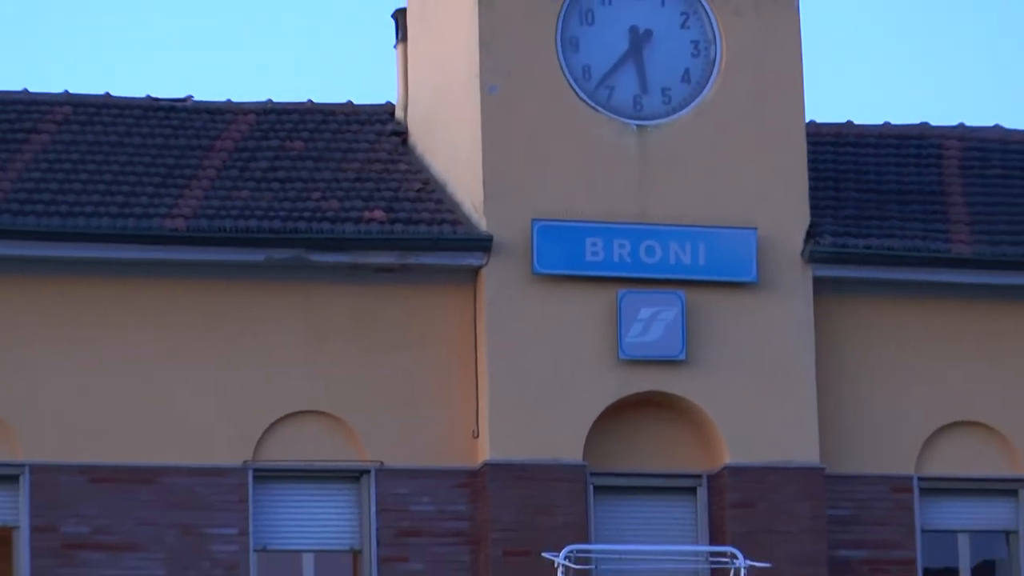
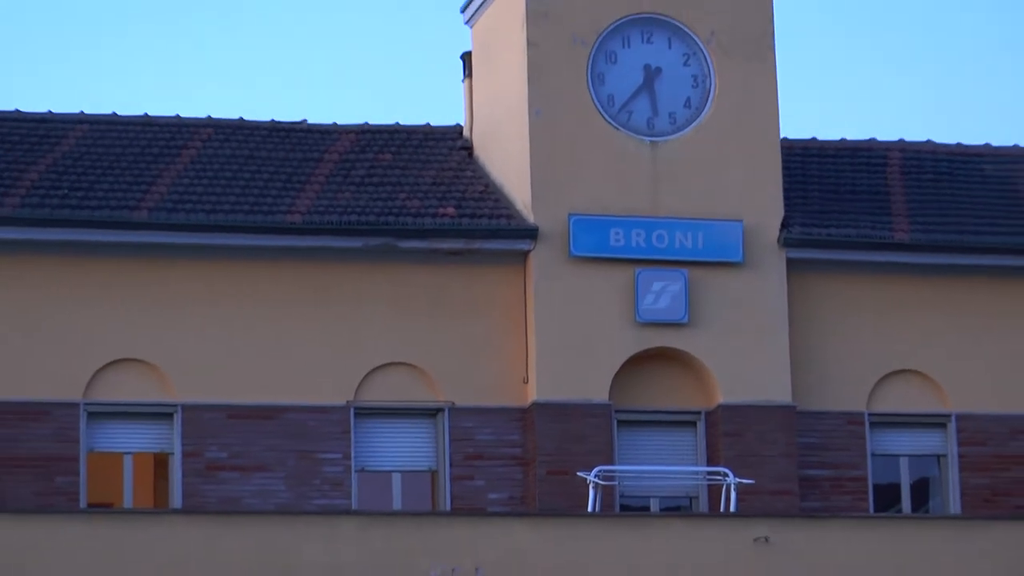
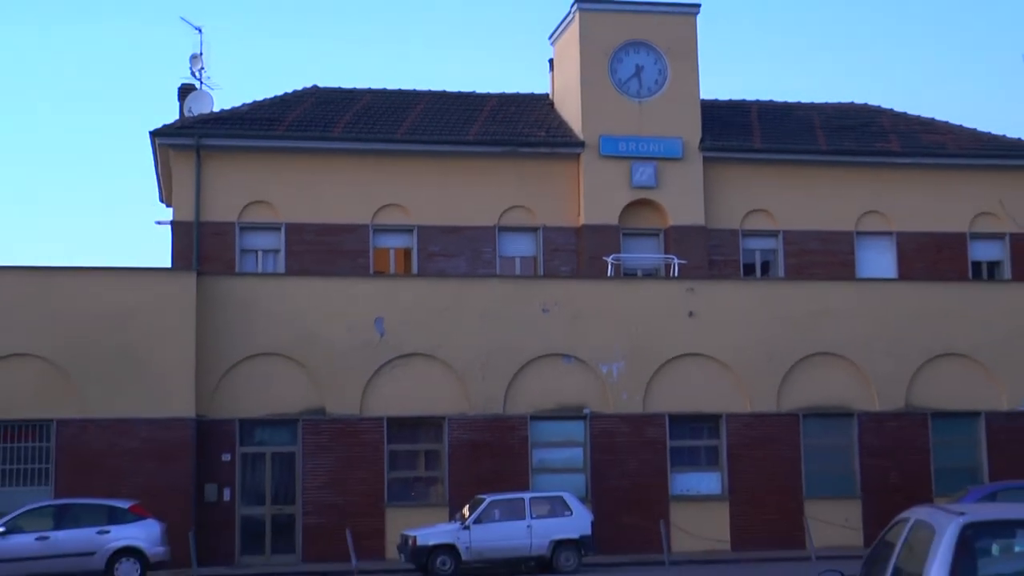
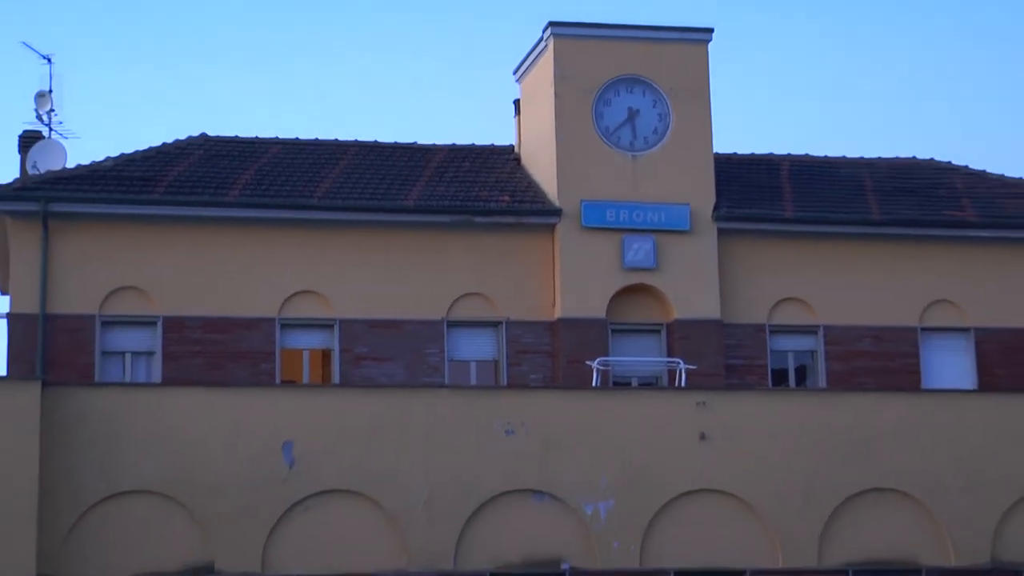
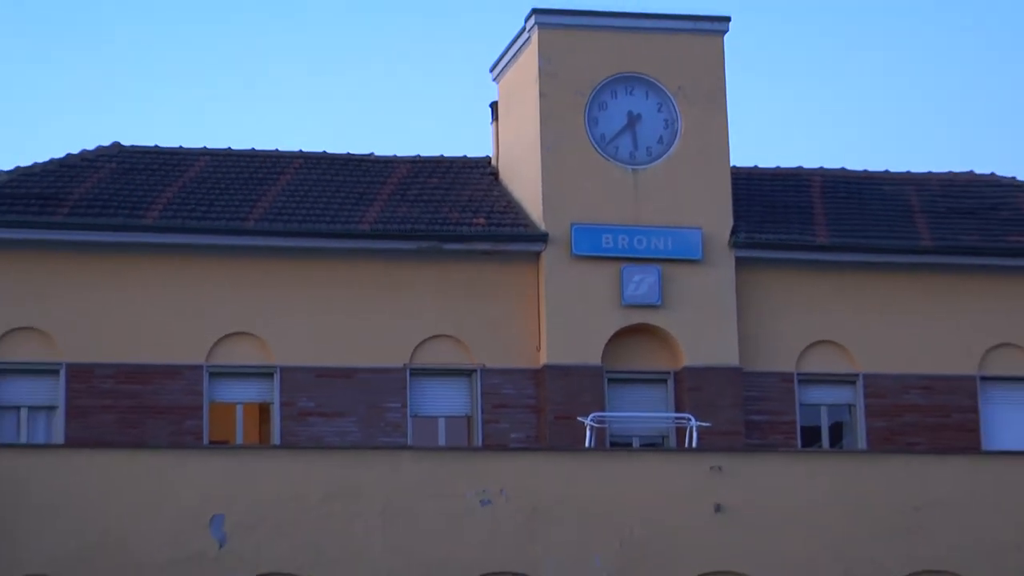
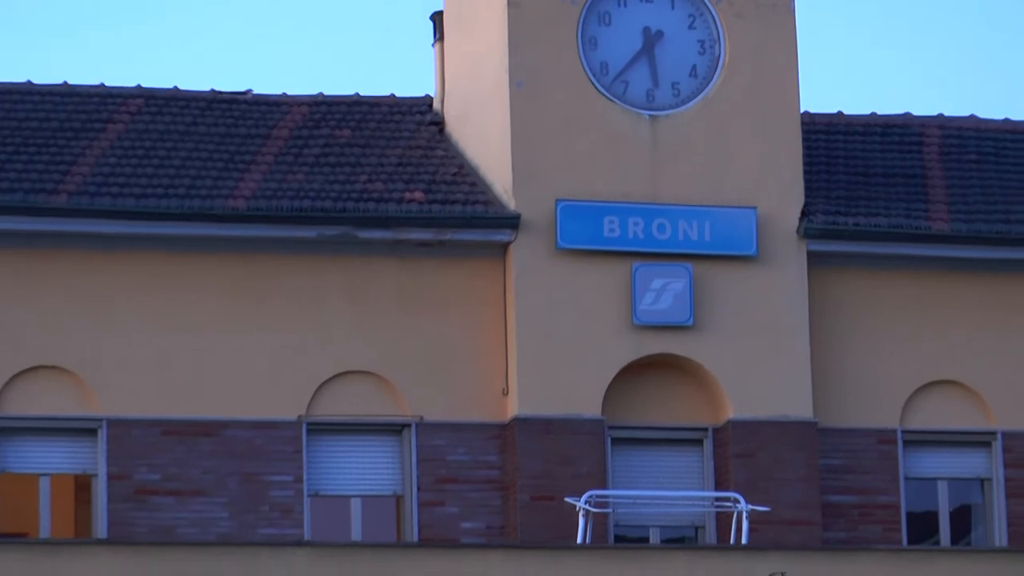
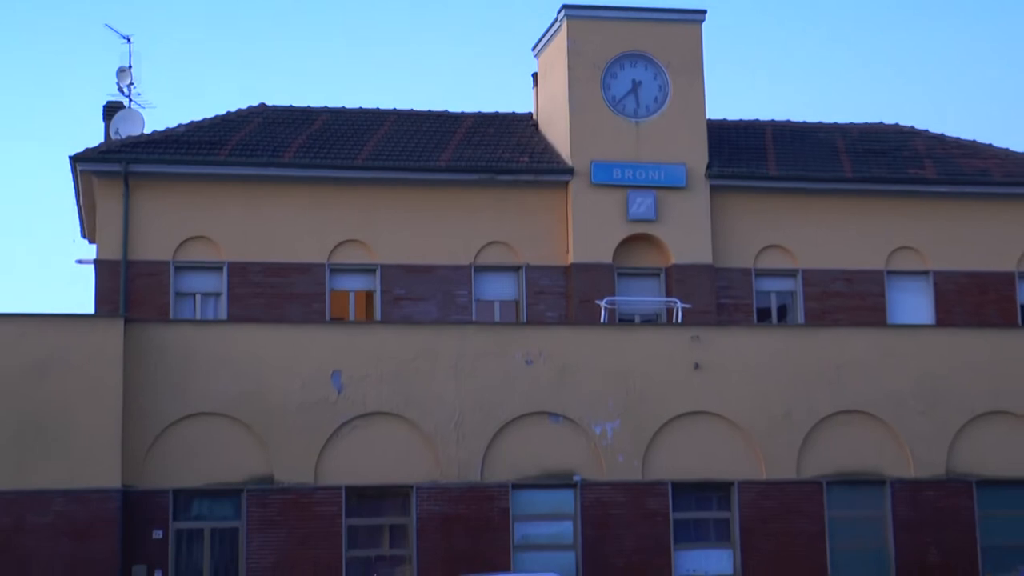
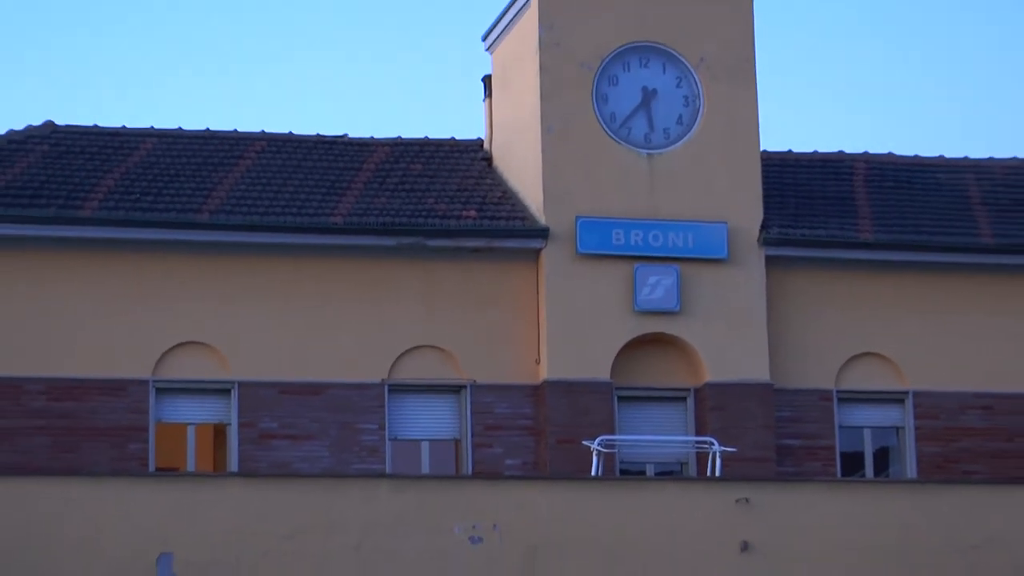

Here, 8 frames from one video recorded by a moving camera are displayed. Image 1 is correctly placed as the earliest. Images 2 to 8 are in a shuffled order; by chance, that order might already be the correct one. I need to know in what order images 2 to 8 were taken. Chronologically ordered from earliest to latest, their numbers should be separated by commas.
6, 2, 8, 5, 4, 7, 3
